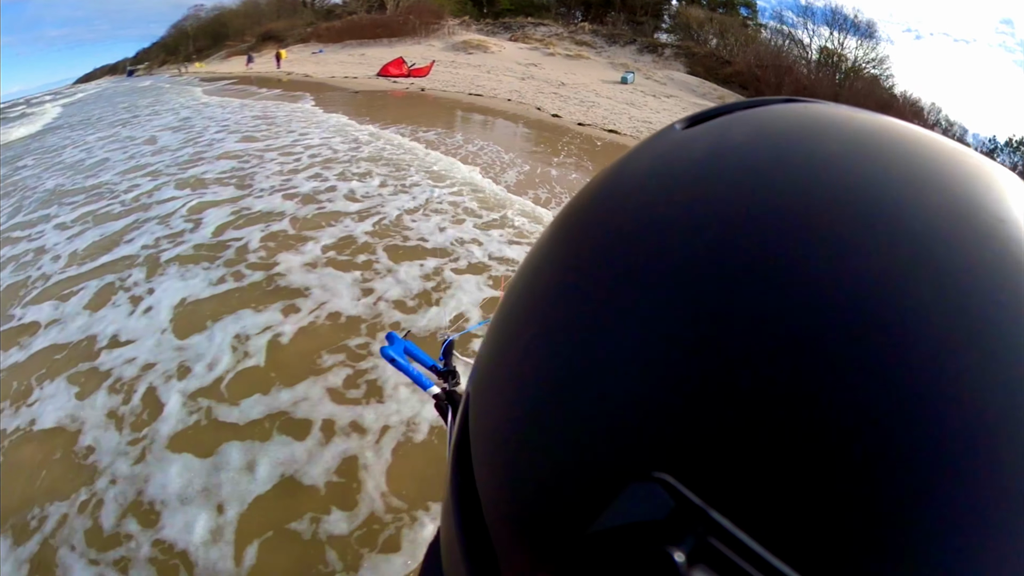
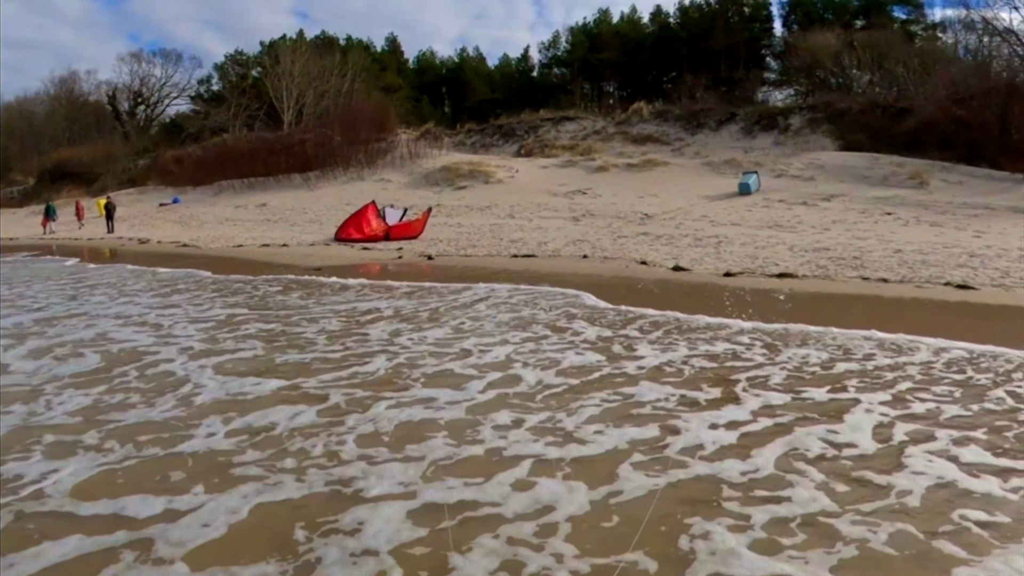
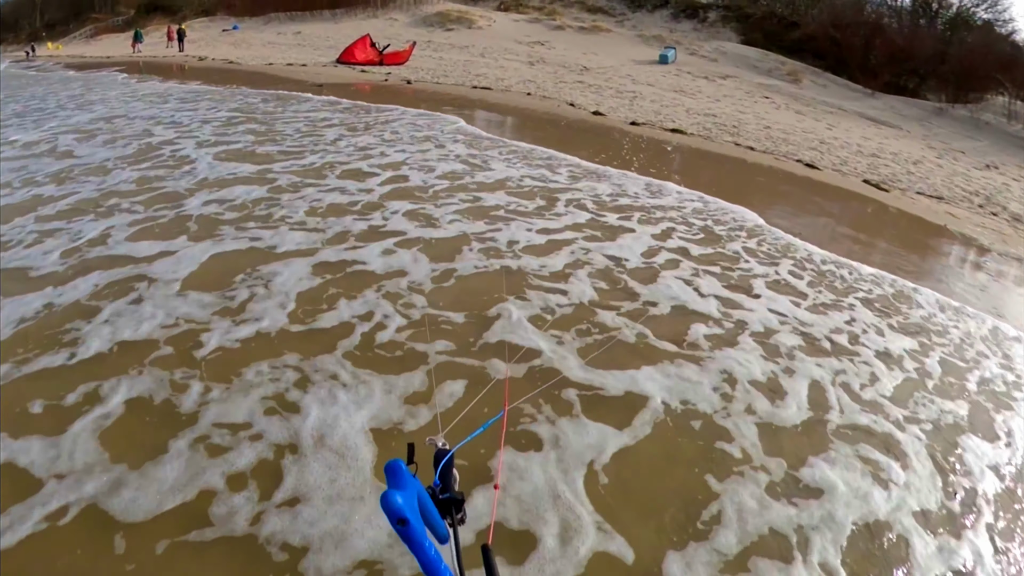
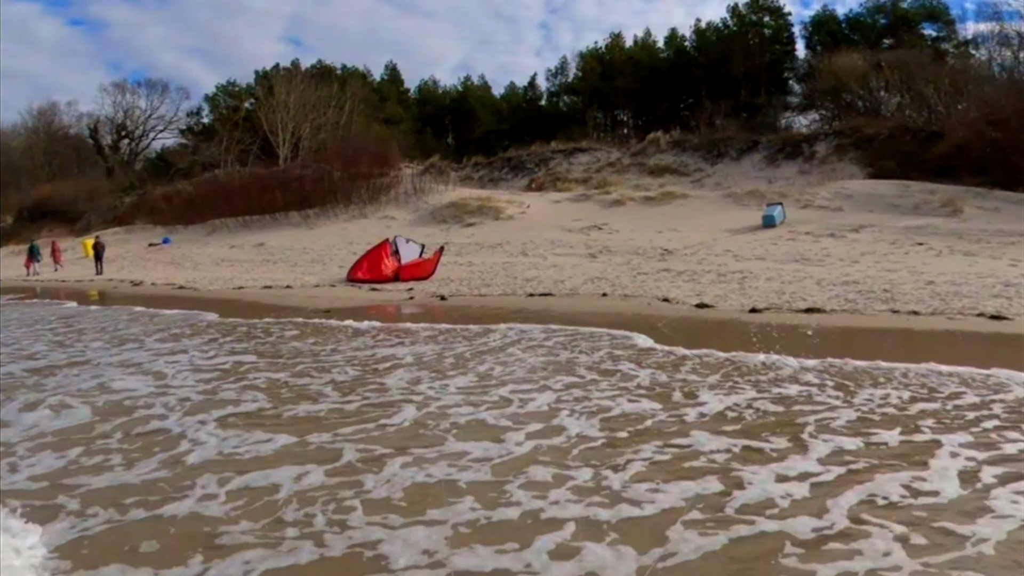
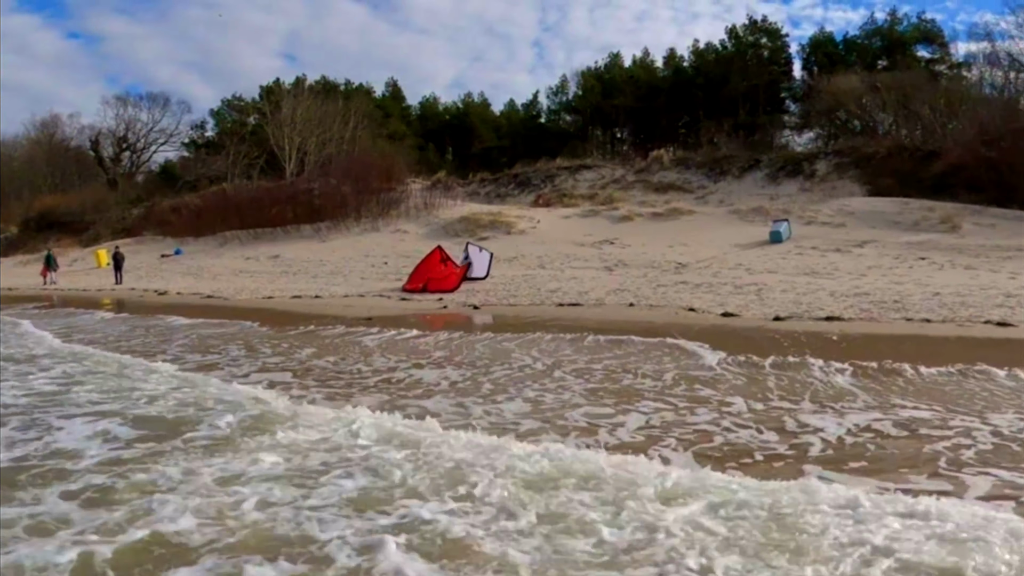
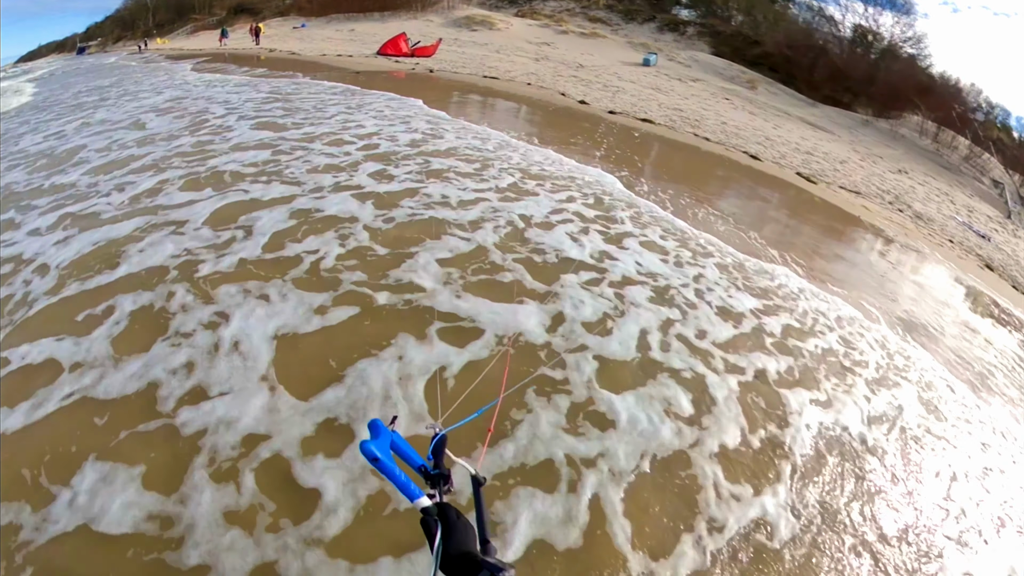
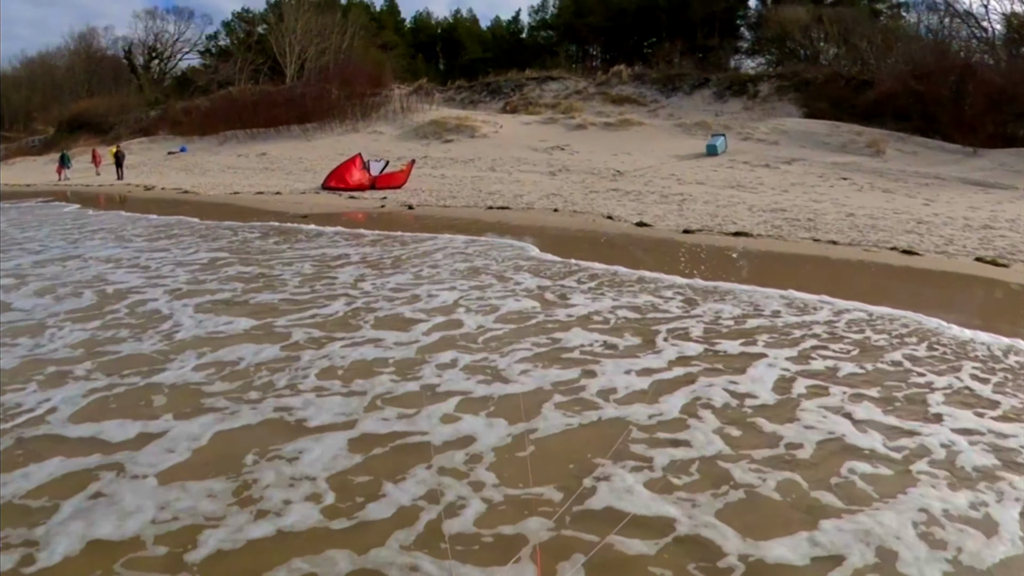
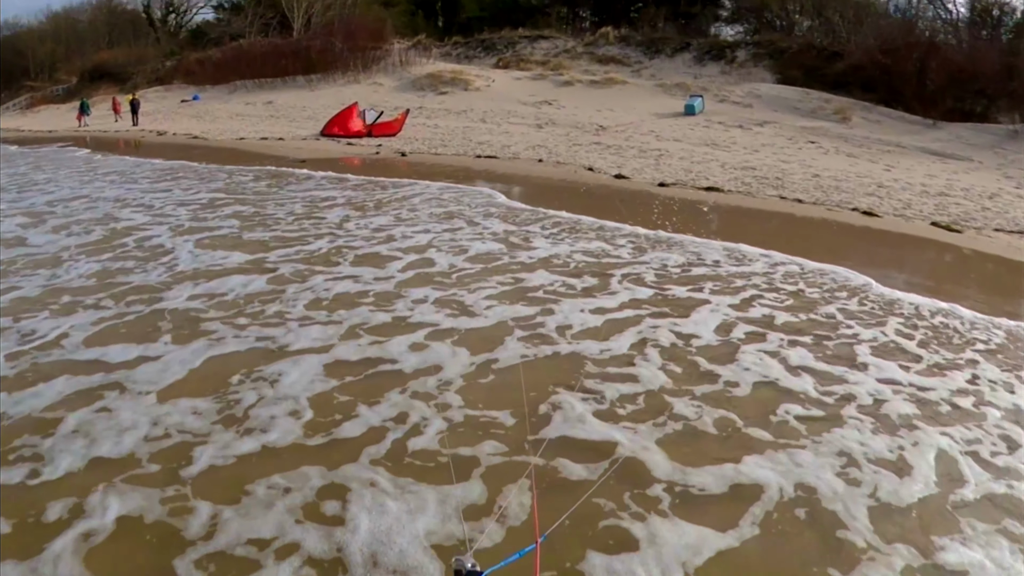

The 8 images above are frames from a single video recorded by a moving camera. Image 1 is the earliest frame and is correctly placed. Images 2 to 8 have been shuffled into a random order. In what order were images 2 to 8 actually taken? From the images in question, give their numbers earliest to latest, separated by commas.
6, 3, 8, 7, 2, 4, 5
